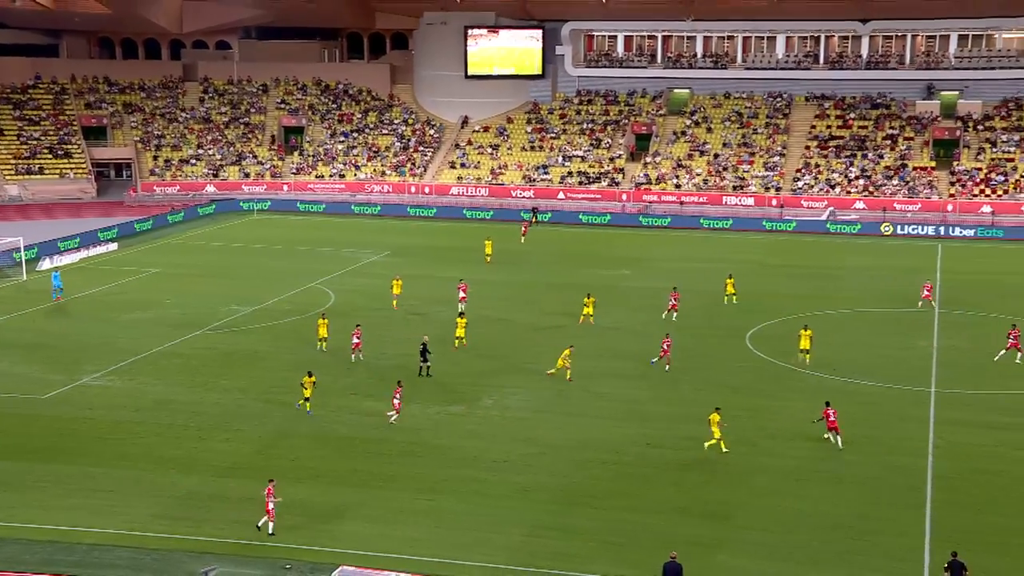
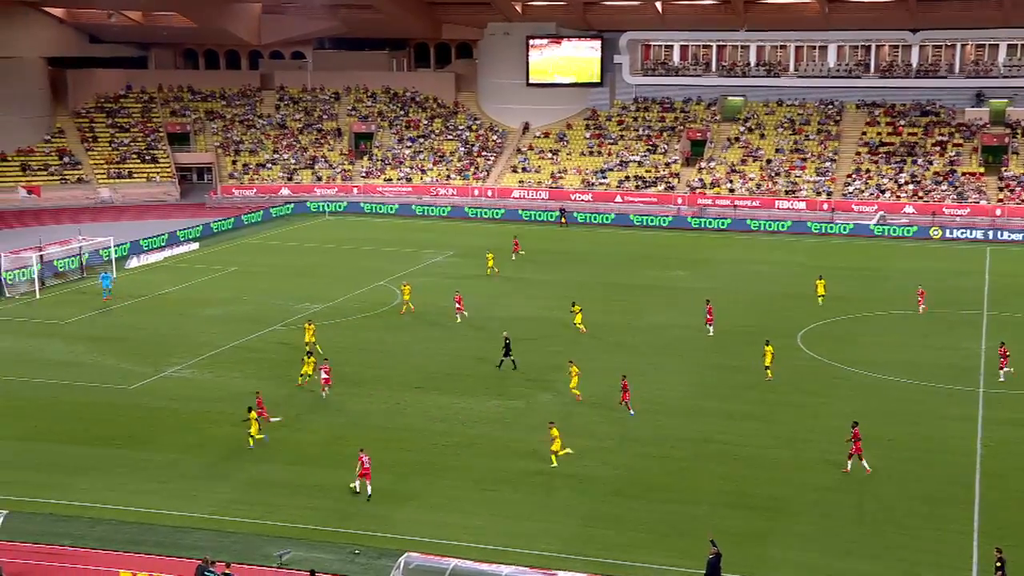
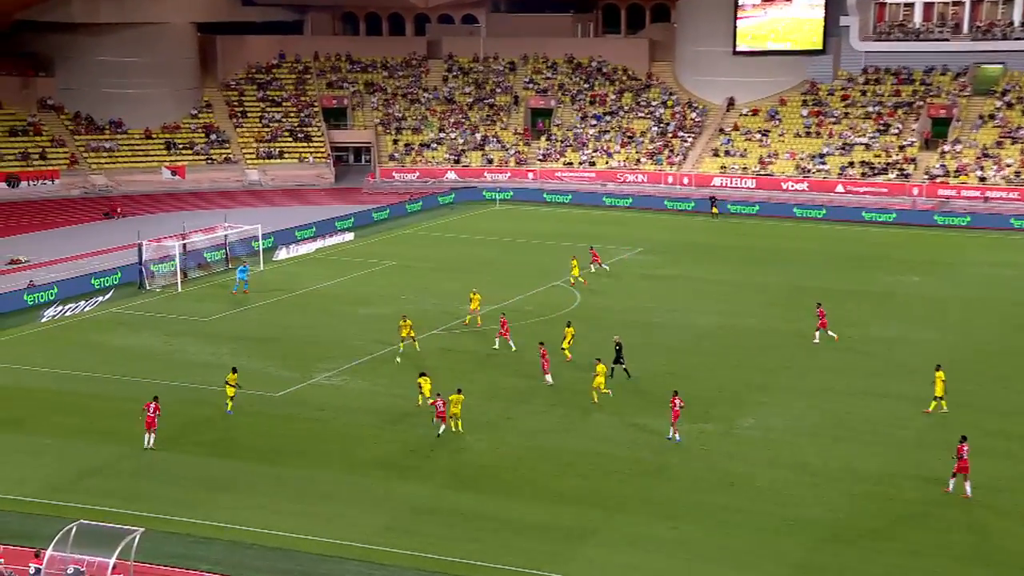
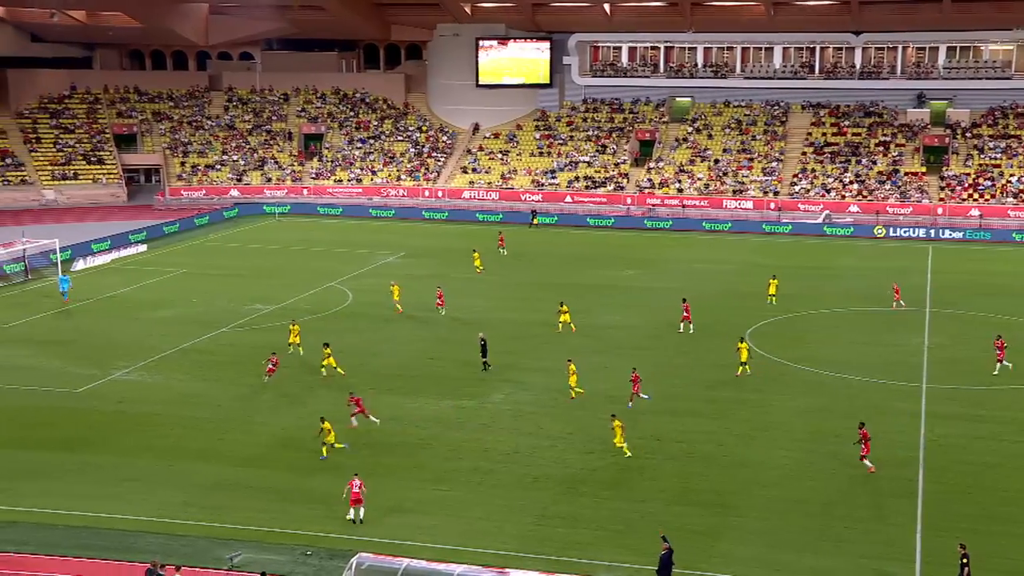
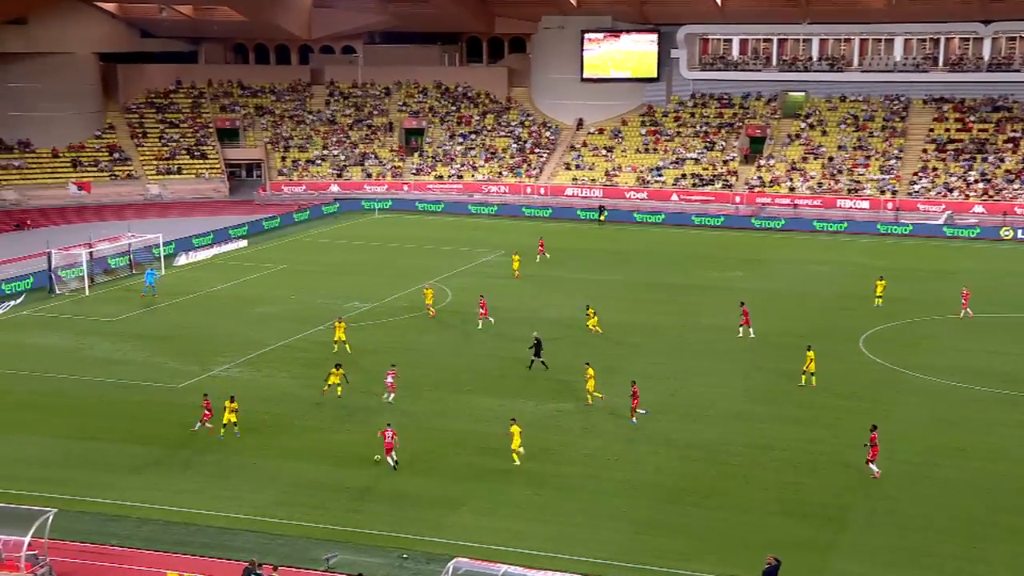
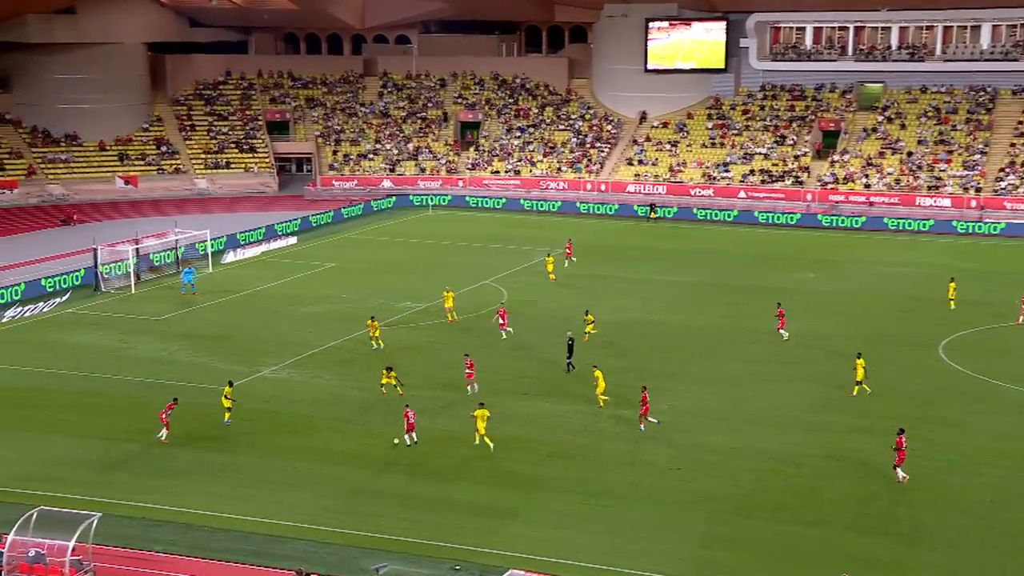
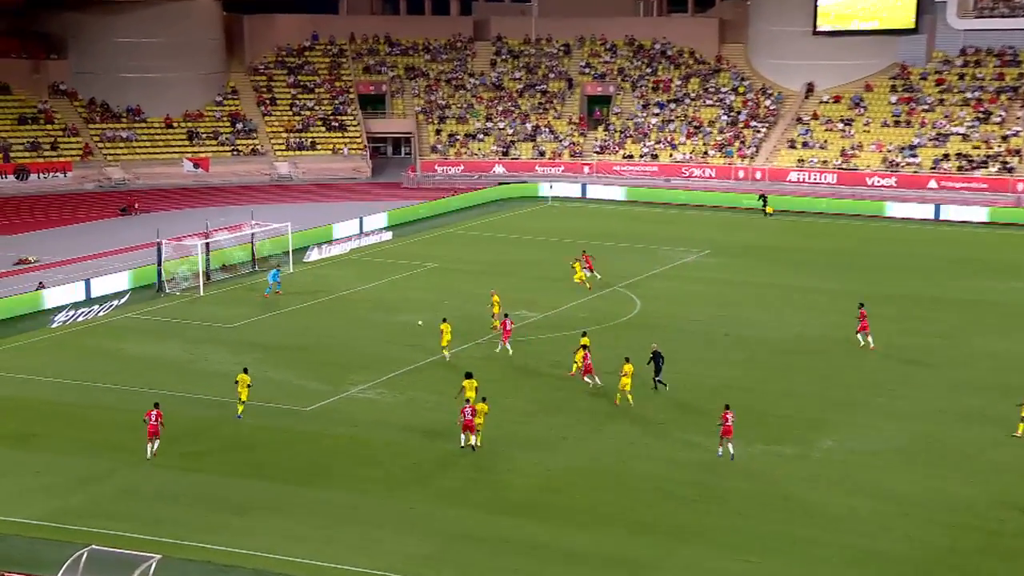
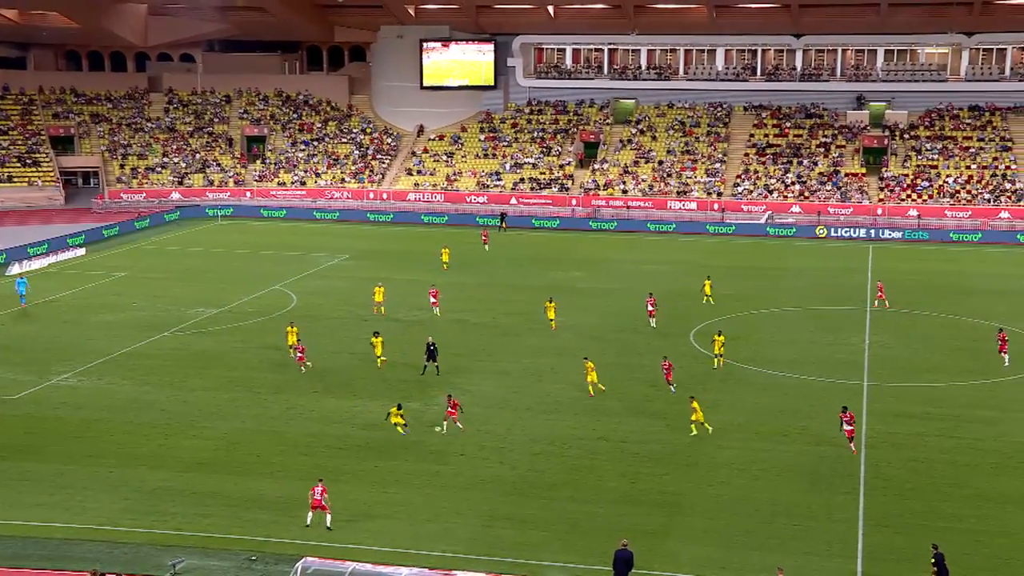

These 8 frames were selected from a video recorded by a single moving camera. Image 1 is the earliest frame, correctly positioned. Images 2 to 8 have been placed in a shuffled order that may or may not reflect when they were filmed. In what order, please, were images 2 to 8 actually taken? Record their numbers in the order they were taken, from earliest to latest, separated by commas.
8, 4, 2, 5, 6, 3, 7
